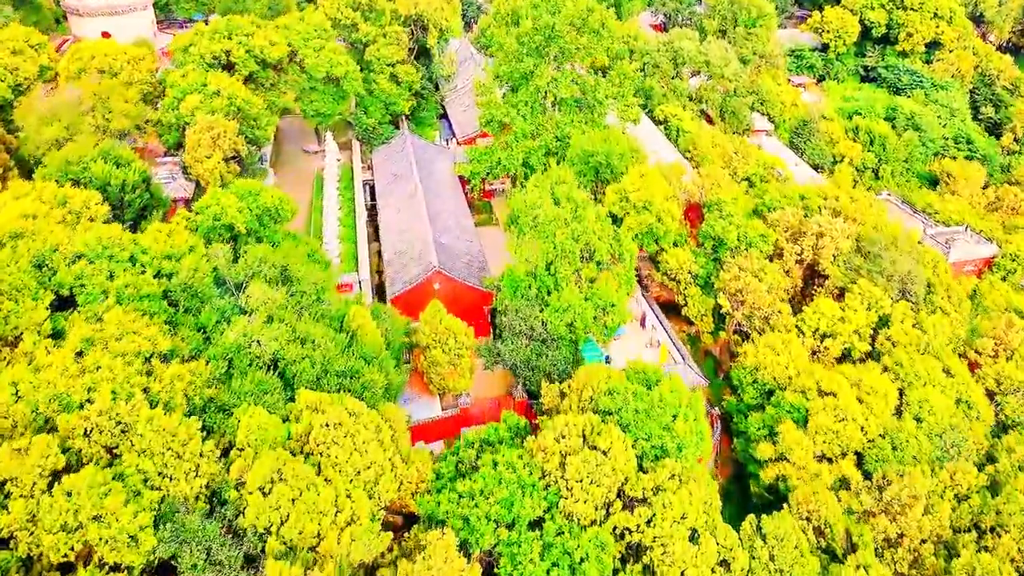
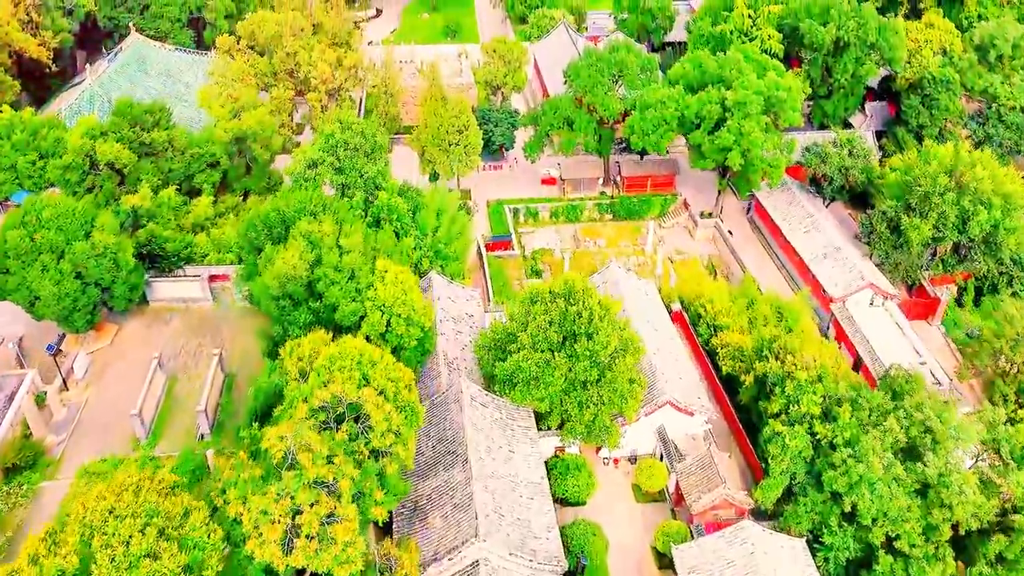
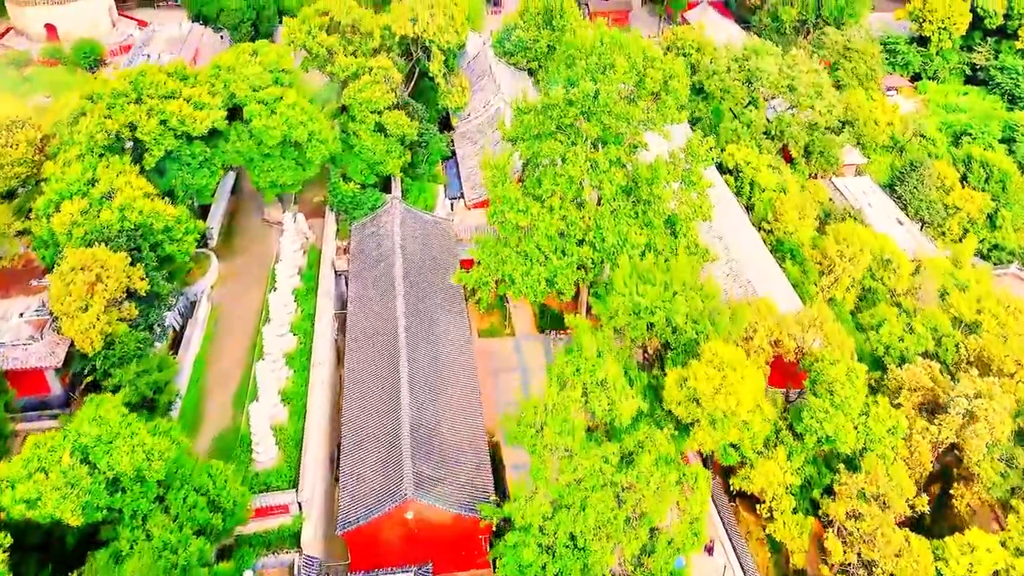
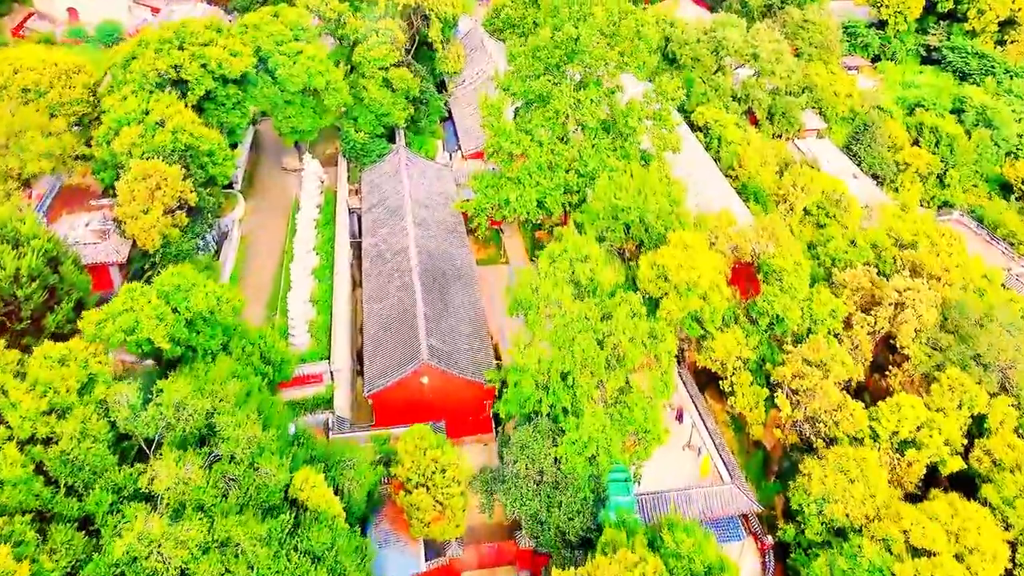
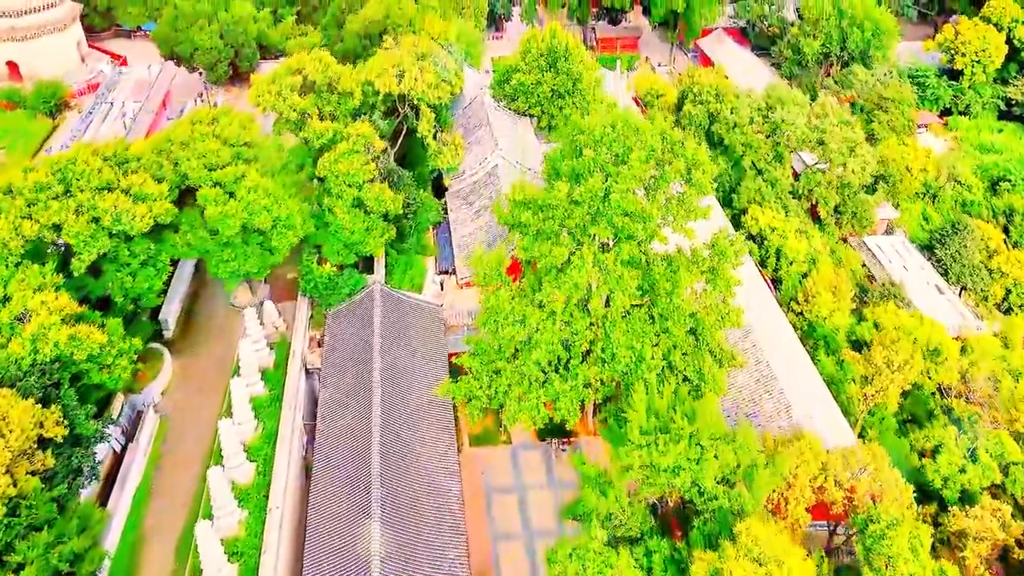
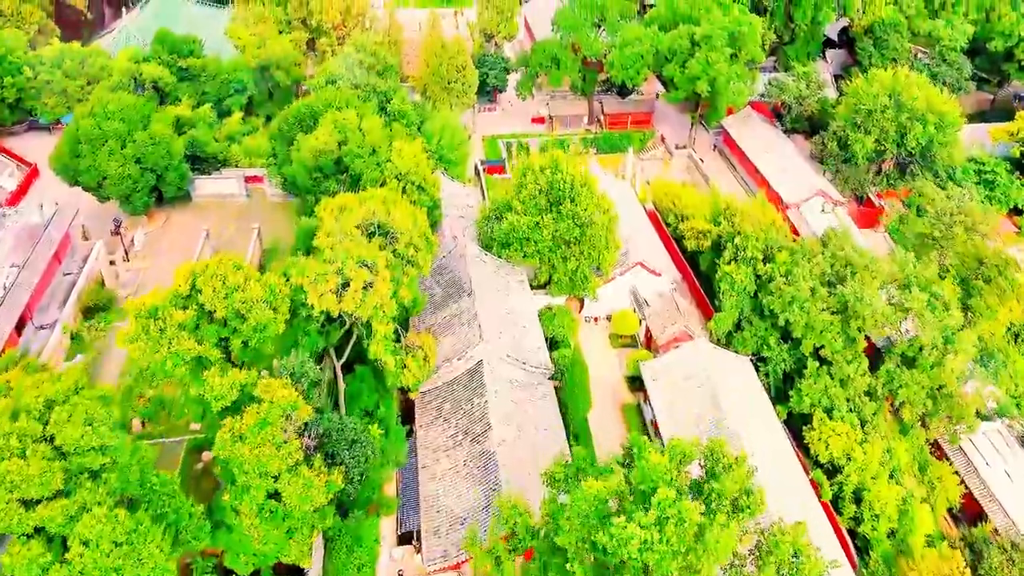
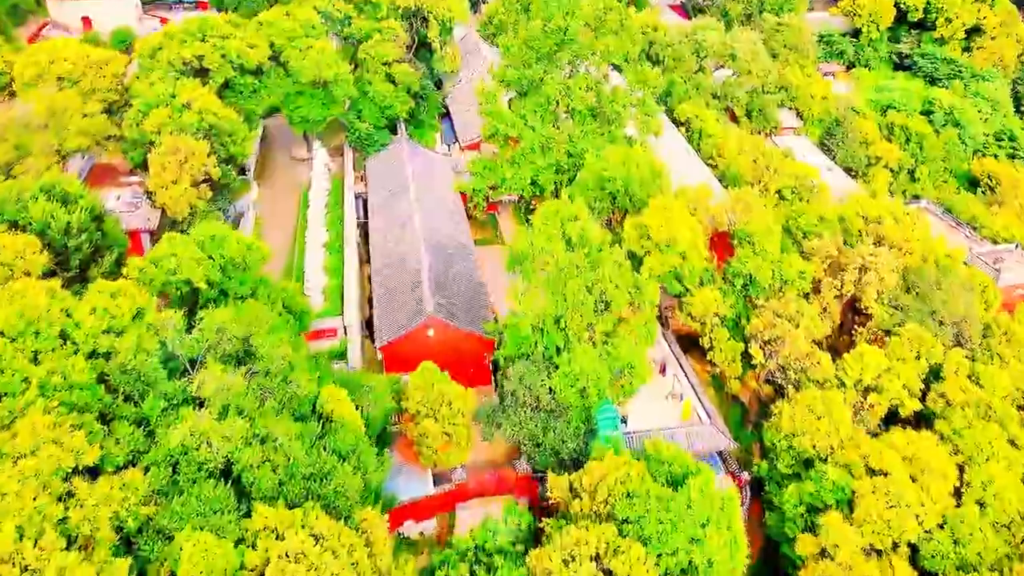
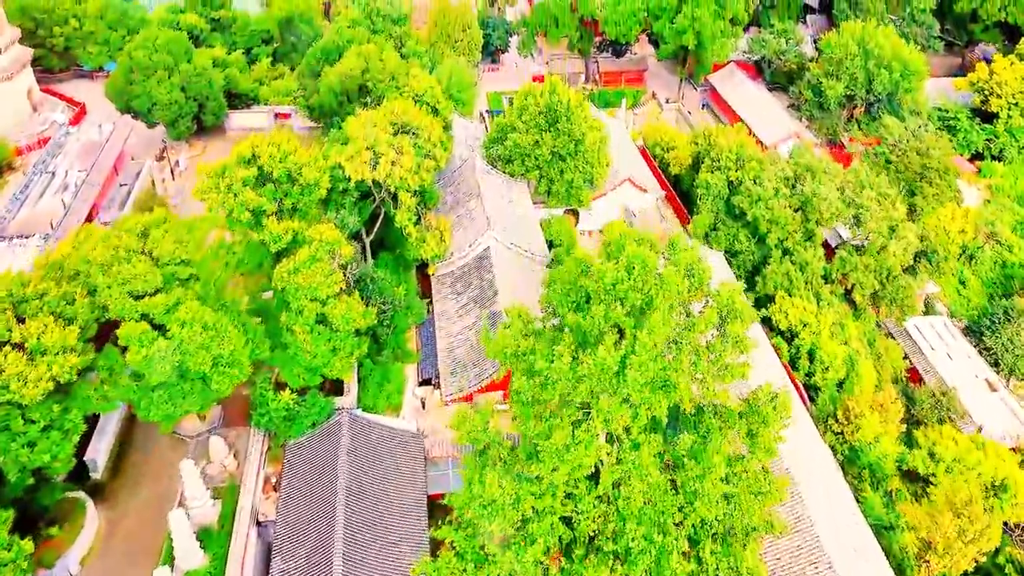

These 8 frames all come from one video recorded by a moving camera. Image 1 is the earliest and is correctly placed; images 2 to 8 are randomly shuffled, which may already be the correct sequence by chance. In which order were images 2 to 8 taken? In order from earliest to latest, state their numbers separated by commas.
7, 4, 3, 5, 8, 6, 2
